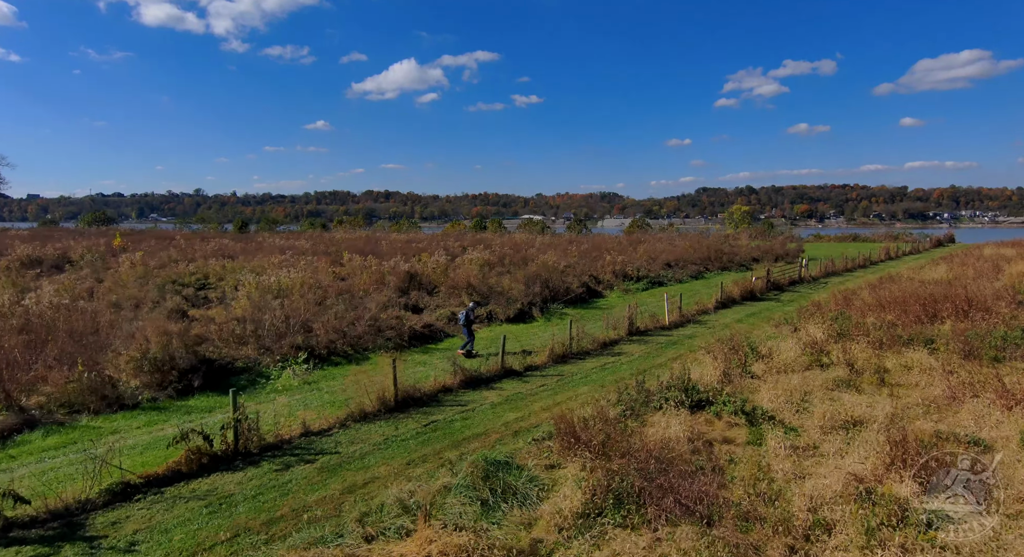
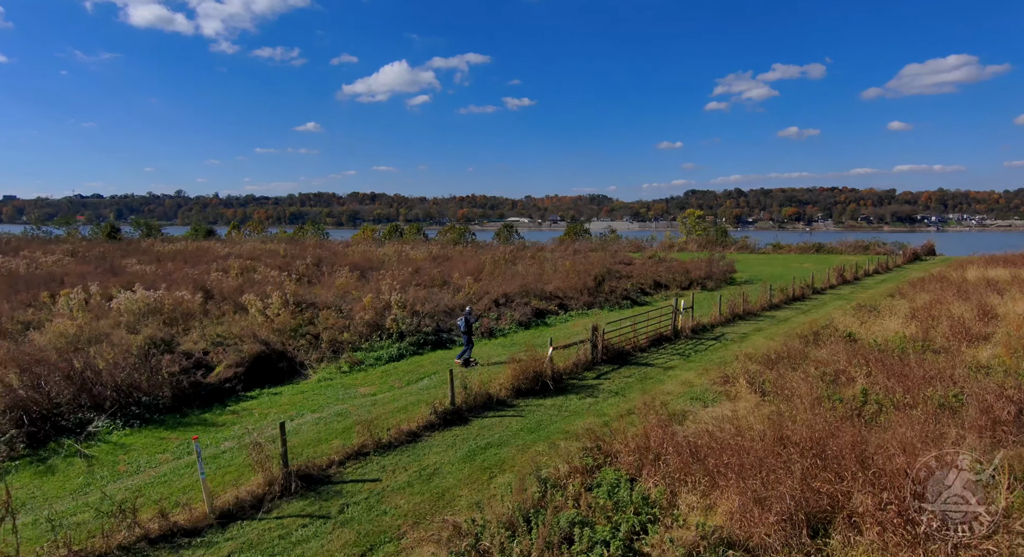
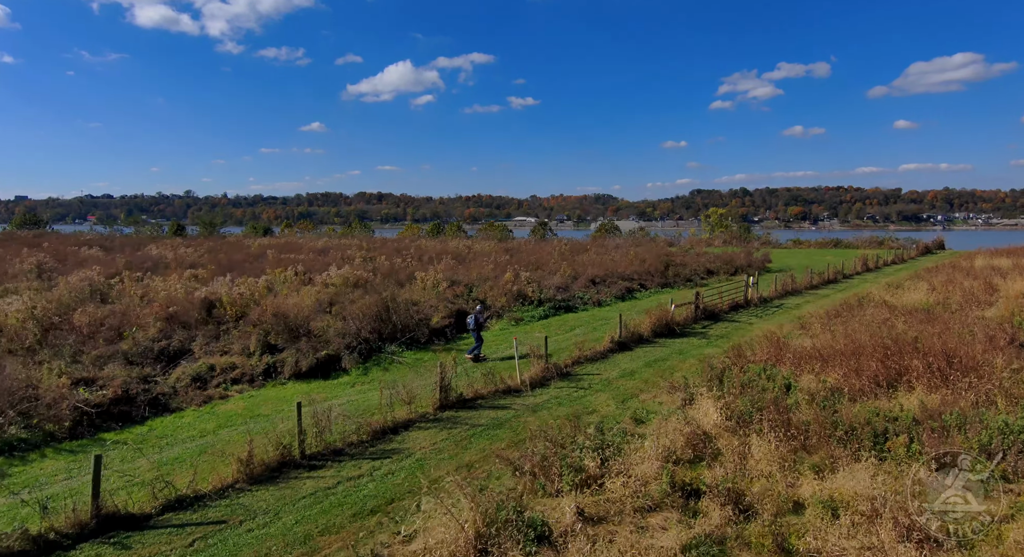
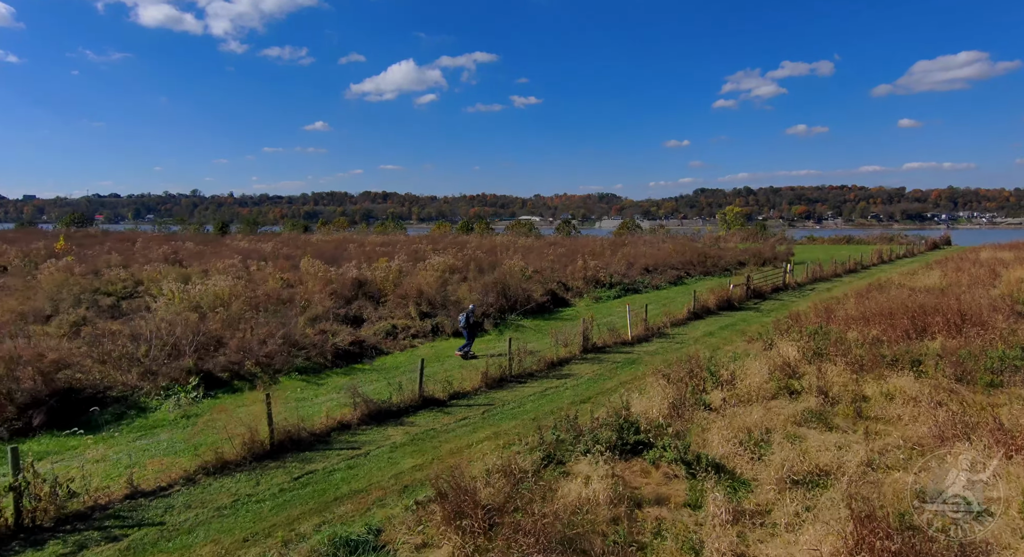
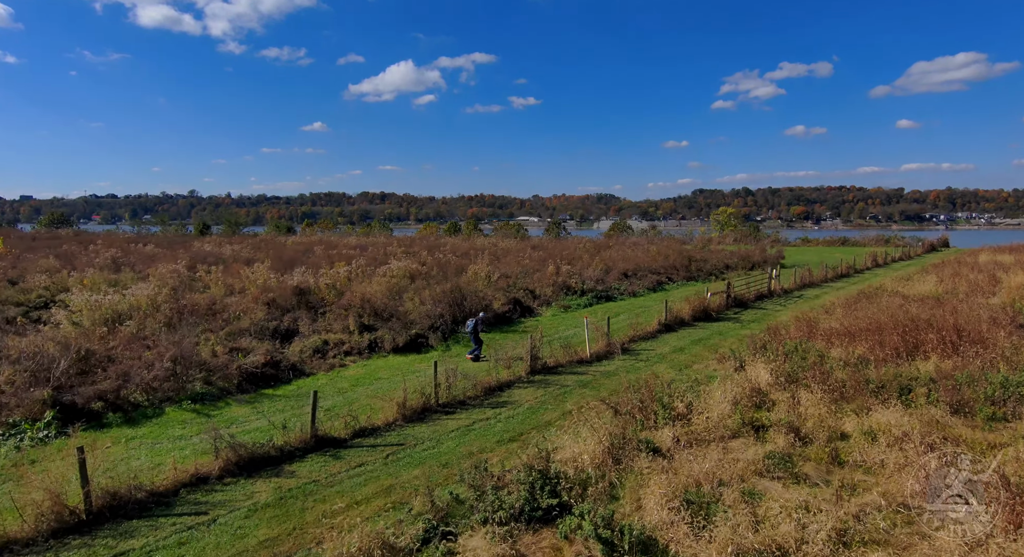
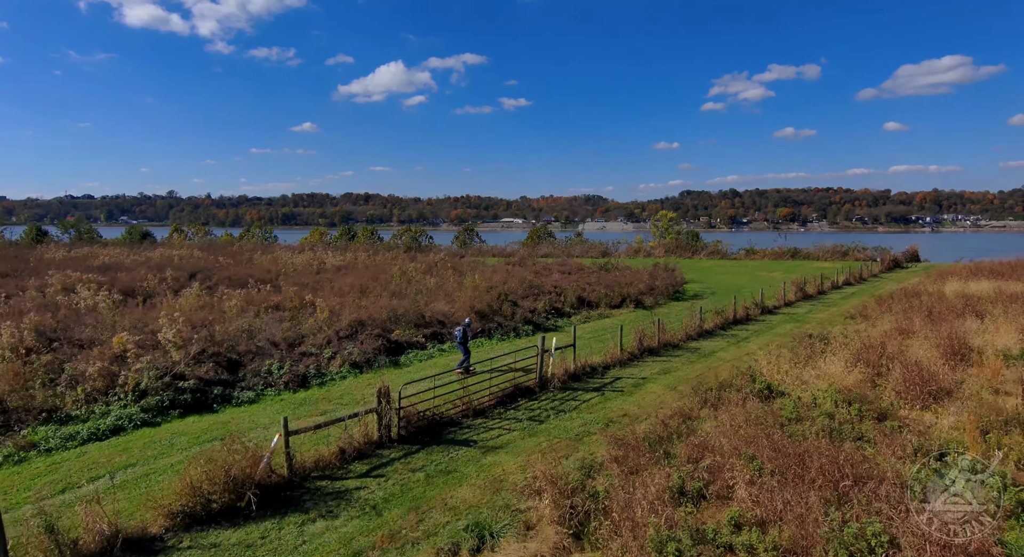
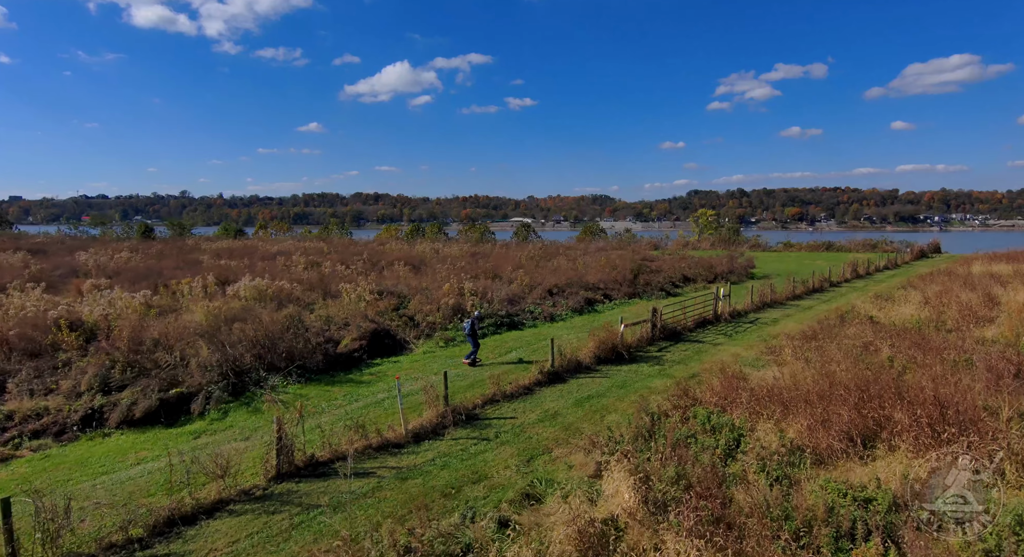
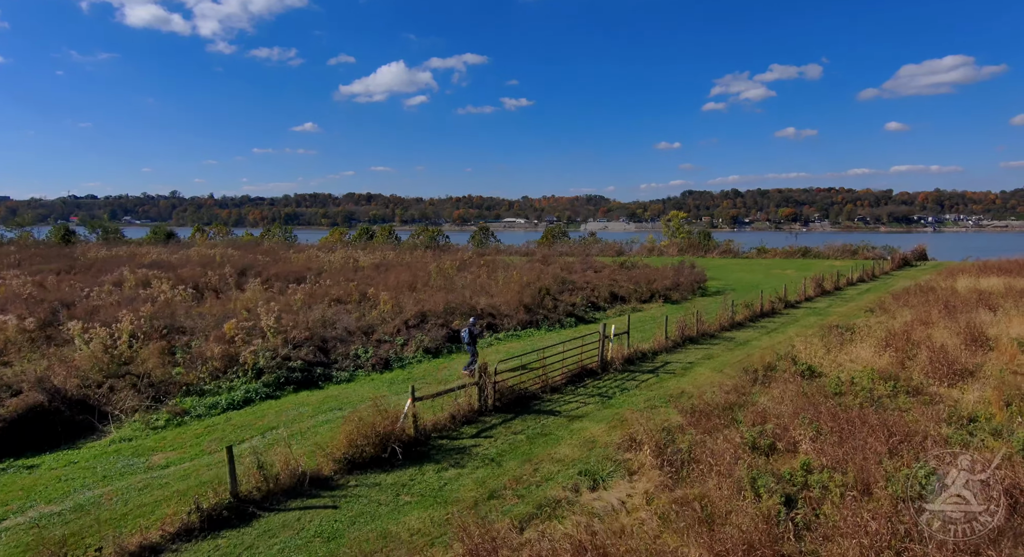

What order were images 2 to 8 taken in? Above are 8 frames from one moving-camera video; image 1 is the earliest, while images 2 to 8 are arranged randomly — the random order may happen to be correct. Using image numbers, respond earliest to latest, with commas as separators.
4, 5, 3, 7, 2, 8, 6
